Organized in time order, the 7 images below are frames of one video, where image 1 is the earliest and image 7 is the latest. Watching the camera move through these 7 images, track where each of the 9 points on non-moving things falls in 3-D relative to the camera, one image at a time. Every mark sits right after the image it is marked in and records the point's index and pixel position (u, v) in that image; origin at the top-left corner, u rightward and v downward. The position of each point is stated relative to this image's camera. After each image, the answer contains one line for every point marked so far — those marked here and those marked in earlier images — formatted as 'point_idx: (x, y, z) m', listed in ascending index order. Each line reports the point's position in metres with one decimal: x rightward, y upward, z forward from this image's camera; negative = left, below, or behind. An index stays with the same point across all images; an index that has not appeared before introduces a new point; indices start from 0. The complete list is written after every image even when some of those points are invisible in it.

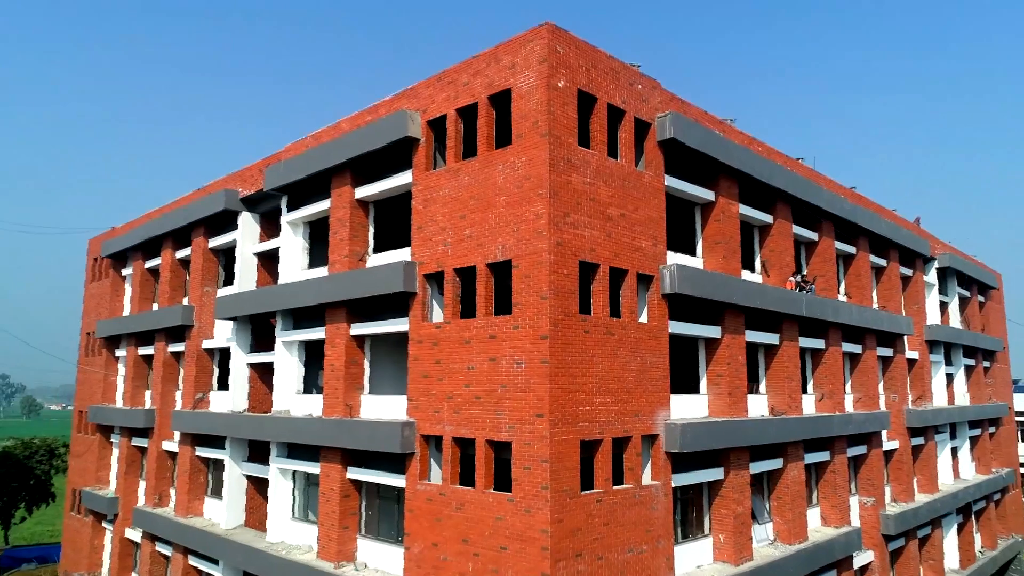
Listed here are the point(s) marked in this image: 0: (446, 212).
0: (-1.1, +1.3, +12.2) m
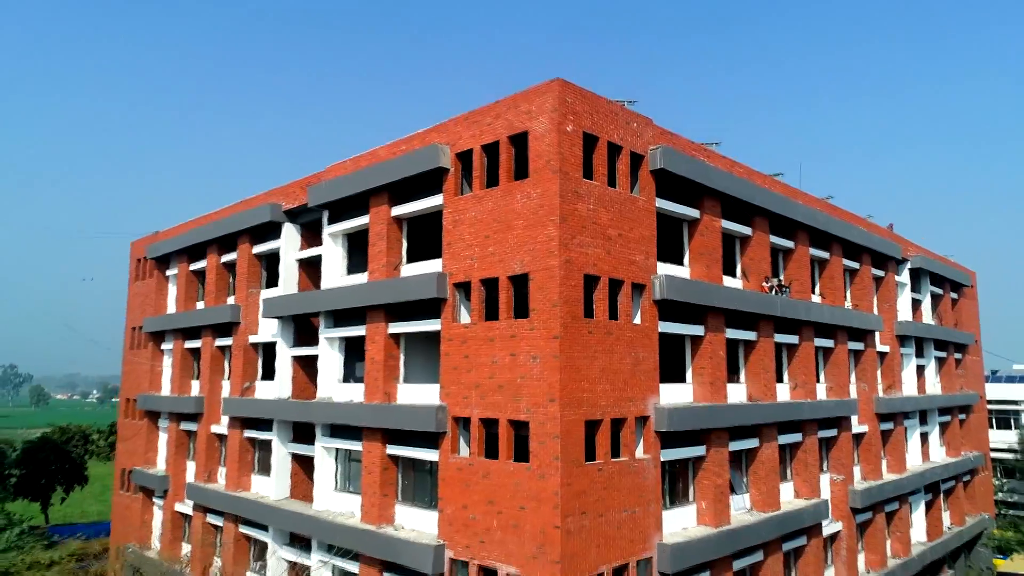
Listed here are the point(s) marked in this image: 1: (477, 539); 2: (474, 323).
0: (-0.8, +1.1, +14.6) m
1: (-0.7, -4.8, +13.7) m
2: (-0.8, -0.7, +14.4) m
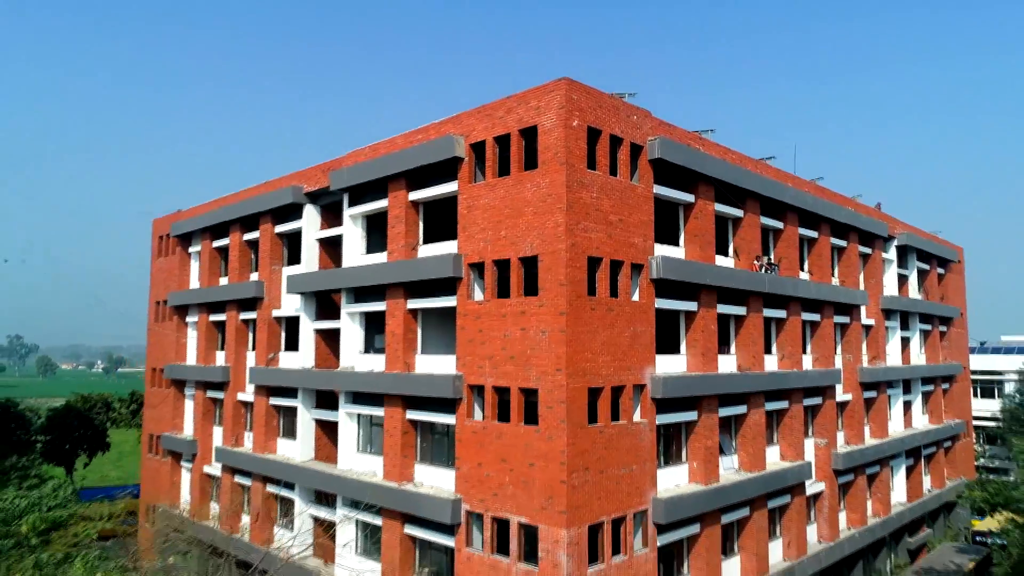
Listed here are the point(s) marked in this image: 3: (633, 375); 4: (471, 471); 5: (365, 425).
0: (-0.6, +1.6, +15.9) m
1: (-0.4, -4.4, +15.3) m
2: (-0.6, -0.3, +15.9) m
3: (+2.6, -1.9, +15.7) m
4: (-0.9, -4.0, +15.9) m
5: (-4.0, -3.7, +19.7) m
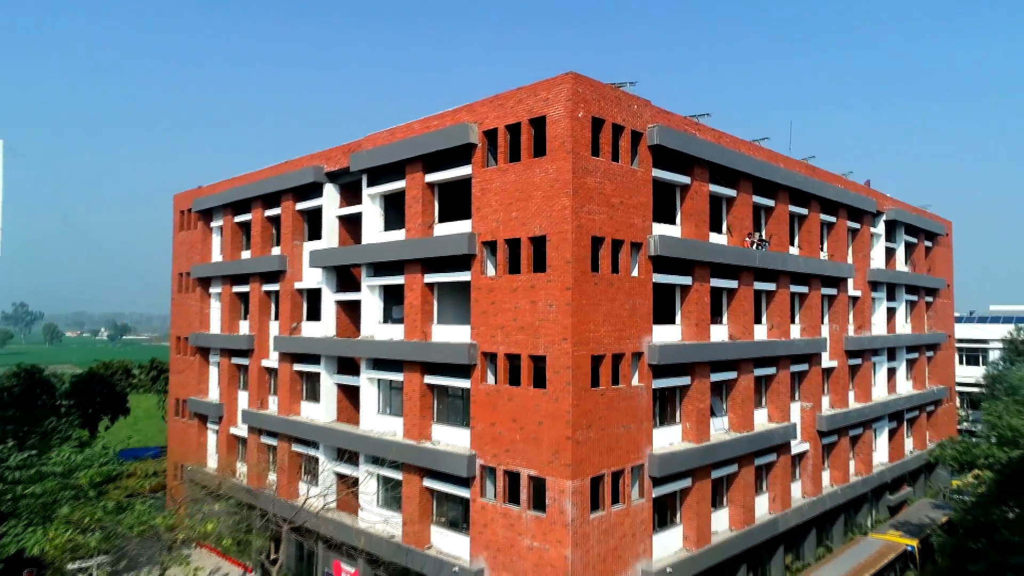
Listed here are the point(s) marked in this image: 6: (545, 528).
0: (-0.3, +2.1, +17.4) m
1: (-0.2, -3.8, +17.0) m
2: (-0.3, +0.3, +17.4) m
3: (+2.9, -1.4, +17.3) m
4: (-0.7, -3.5, +17.6) m
5: (-3.8, -3.0, +21.3) m
6: (+0.7, -5.3, +15.8) m
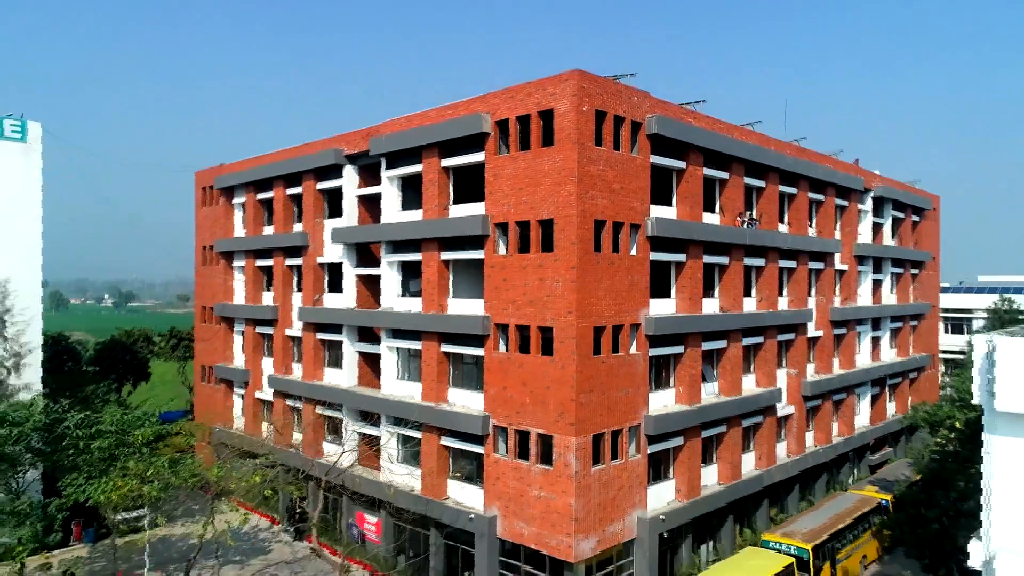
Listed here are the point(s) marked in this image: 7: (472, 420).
0: (-0.1, +2.7, +19.0) m
1: (+0.1, -3.2, +19.0) m
2: (0.0, +0.9, +19.1) m
3: (+3.1, -0.8, +19.1) m
4: (-0.4, -2.9, +19.5) m
5: (-3.5, -2.2, +23.2) m
6: (+1.0, -4.7, +17.8) m
7: (-1.1, -3.6, +19.6) m
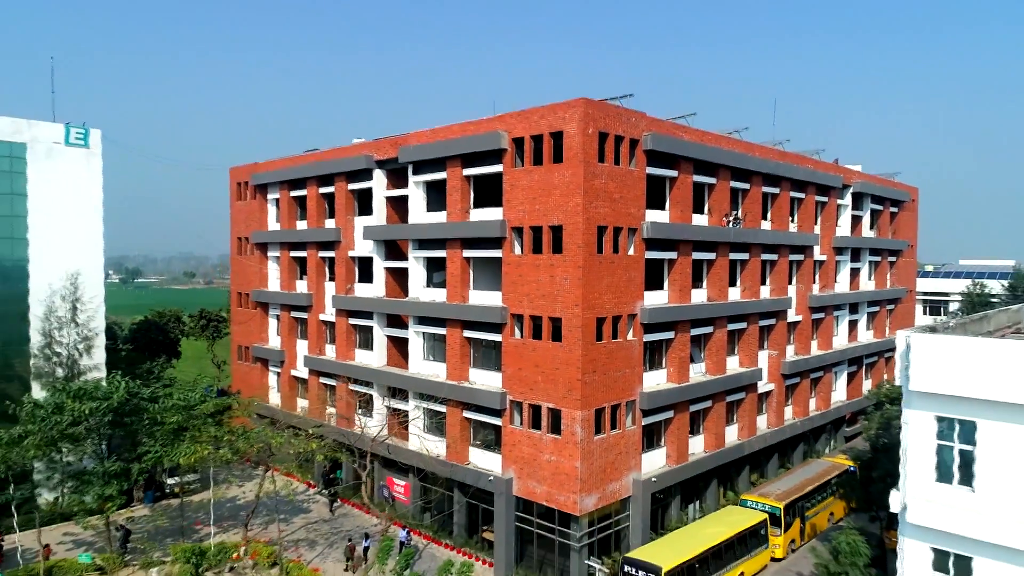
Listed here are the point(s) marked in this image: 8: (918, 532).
0: (+0.4, +2.9, +22.0) m
1: (+0.5, -3.1, +22.2) m
2: (+0.4, +1.1, +22.2) m
3: (+3.6, -0.6, +22.3) m
4: (0.0, -2.7, +22.7) m
5: (-3.1, -1.9, +26.4) m
6: (+1.4, -4.6, +21.1) m
7: (-0.7, -3.4, +22.8) m
8: (+8.3, -5.0, +14.7) m
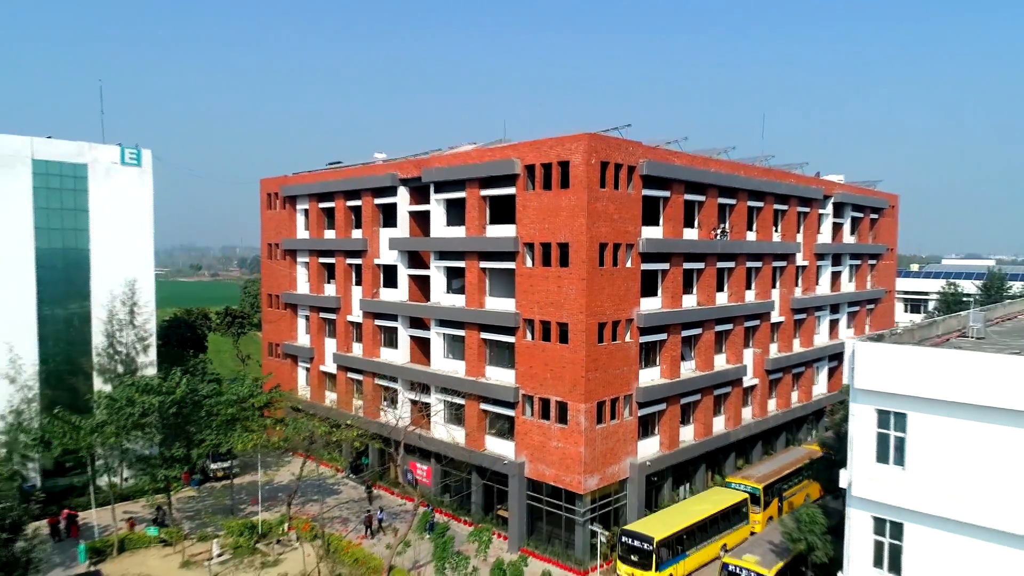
0: (+0.8, +2.6, +25.2) m
1: (+0.9, -3.4, +25.4) m
2: (+0.8, +0.8, +25.4) m
3: (+4.0, -0.9, +25.4) m
4: (+0.5, -3.0, +25.9) m
5: (-2.6, -2.1, +29.6) m
6: (+1.8, -4.9, +24.4) m
7: (-0.2, -3.7, +26.1) m
8: (+8.7, -5.4, +18.0) m
